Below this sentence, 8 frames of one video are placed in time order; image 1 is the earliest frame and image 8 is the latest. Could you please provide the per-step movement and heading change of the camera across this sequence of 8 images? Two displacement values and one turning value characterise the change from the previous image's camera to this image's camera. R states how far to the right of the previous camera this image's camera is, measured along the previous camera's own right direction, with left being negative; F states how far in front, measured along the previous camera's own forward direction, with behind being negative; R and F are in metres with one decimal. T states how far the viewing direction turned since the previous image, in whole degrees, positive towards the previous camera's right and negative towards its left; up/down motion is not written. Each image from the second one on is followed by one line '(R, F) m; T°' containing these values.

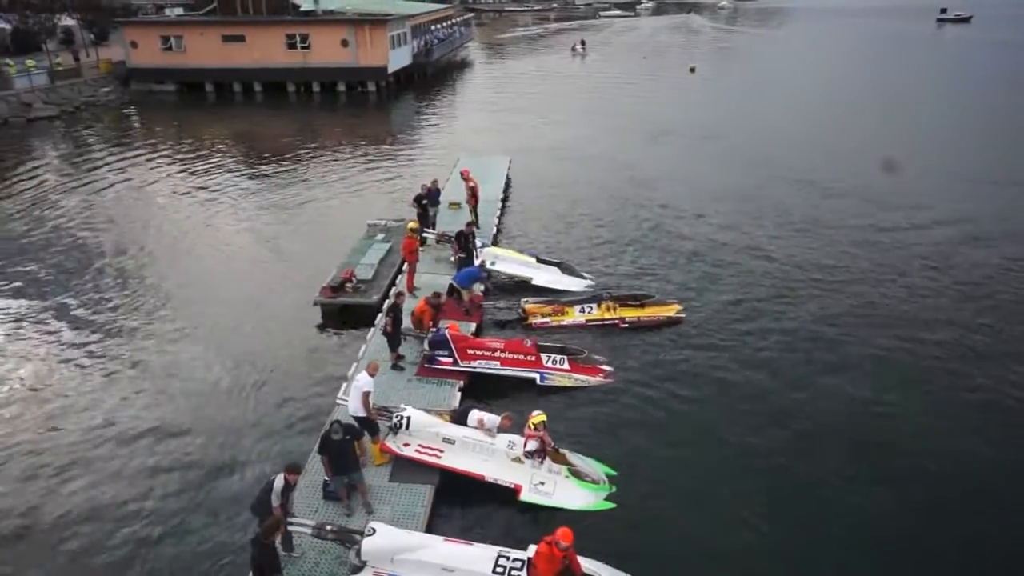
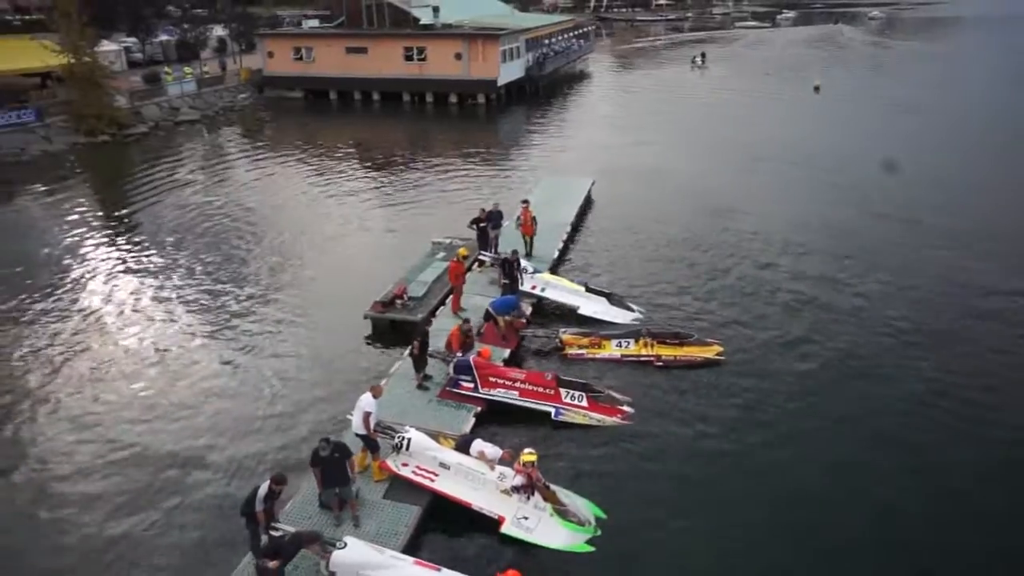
(+2.2, -0.4) m; -10°
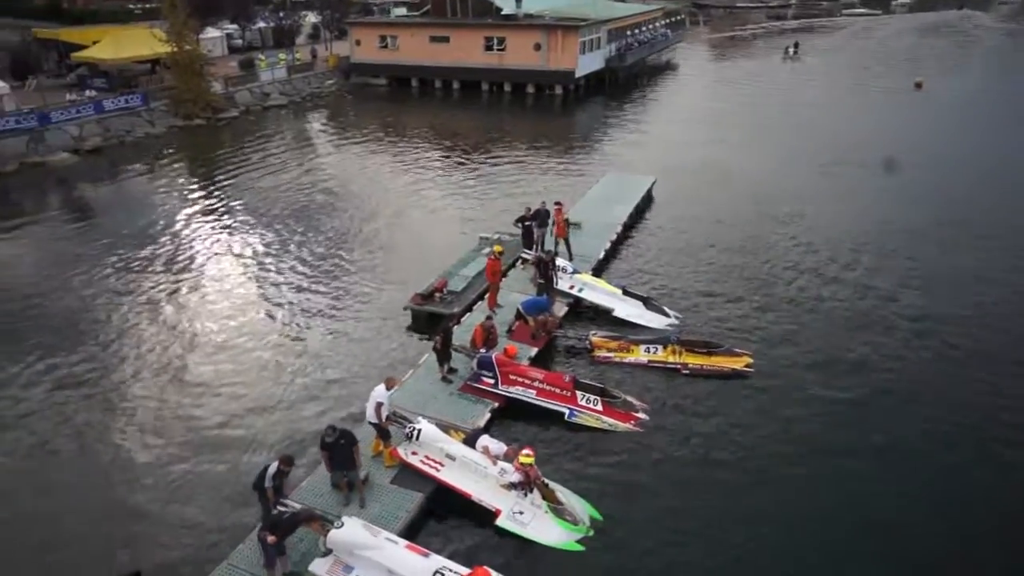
(+1.5, -0.5) m; -7°
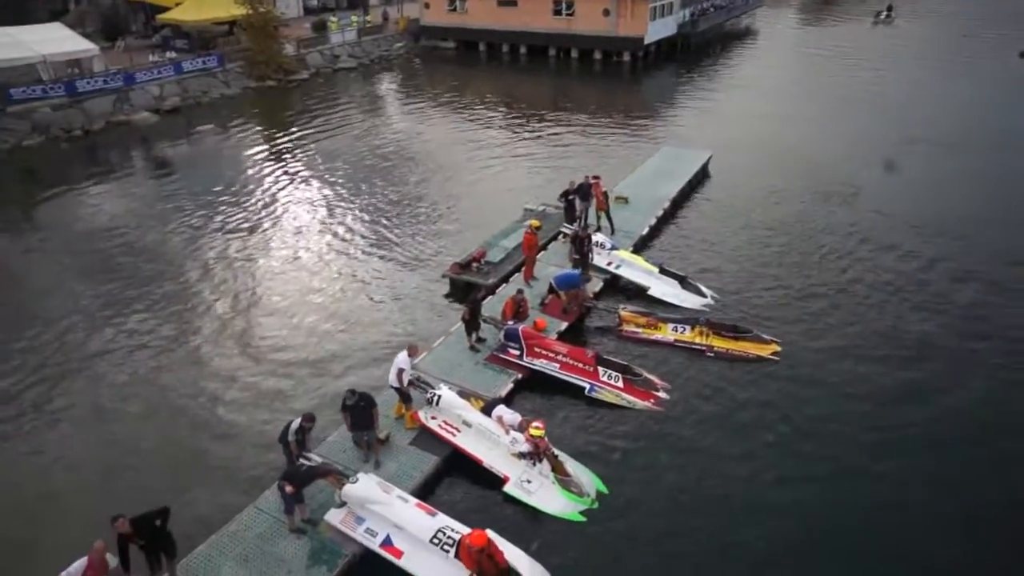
(+1.0, -0.4) m; -6°
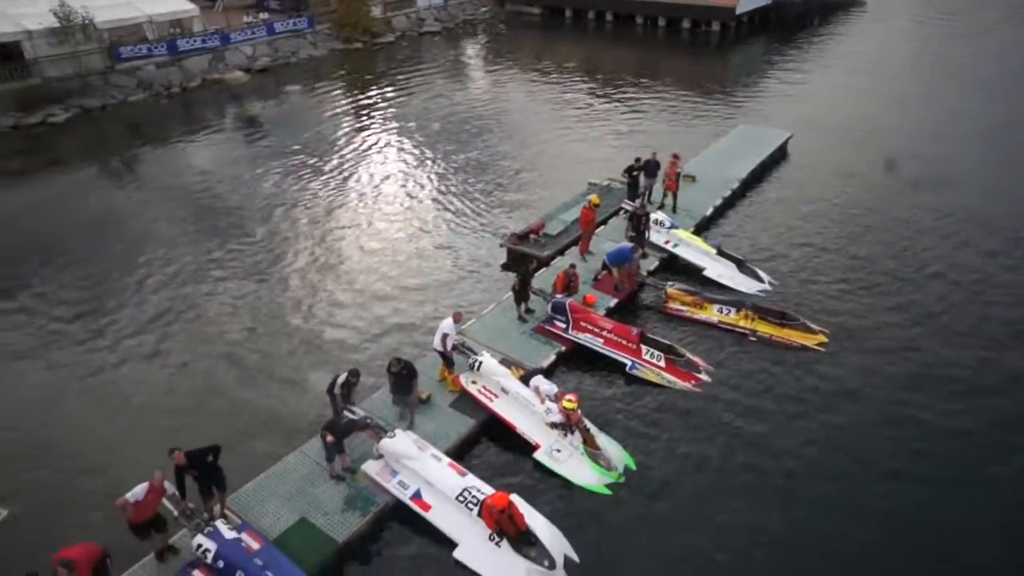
(+0.8, -0.3) m; -6°
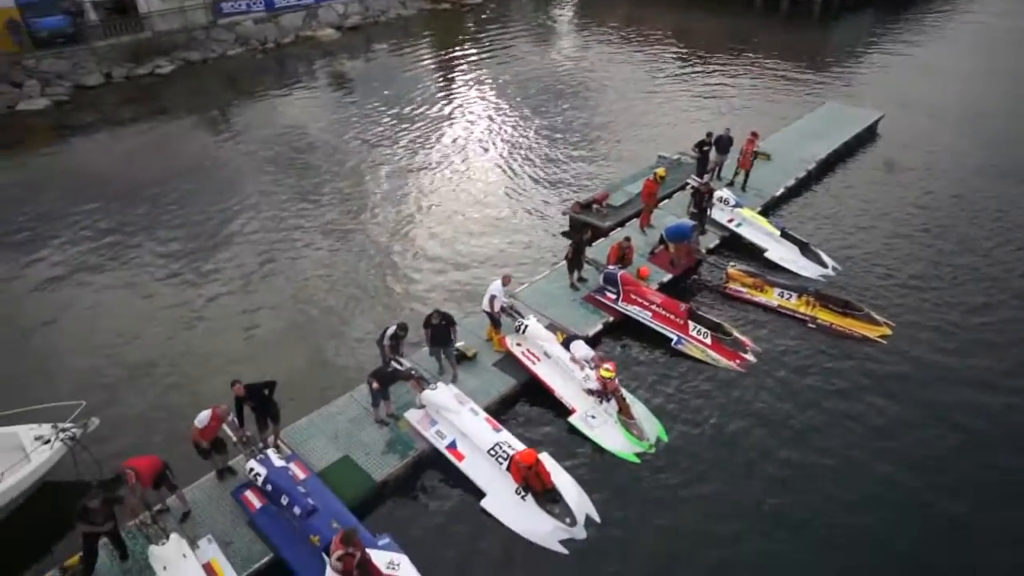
(+0.7, -0.4) m; -6°
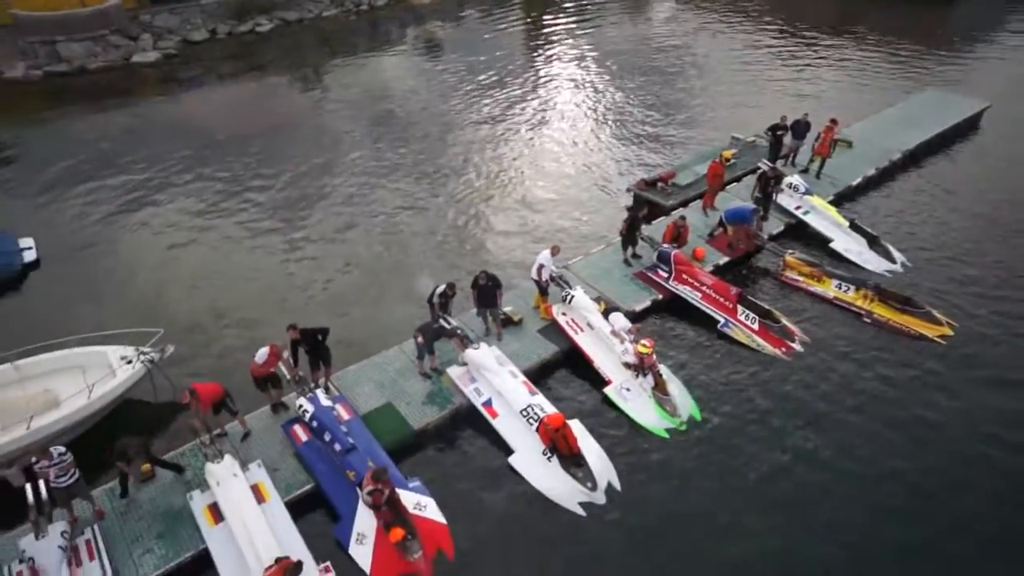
(+0.8, -0.5) m; -6°
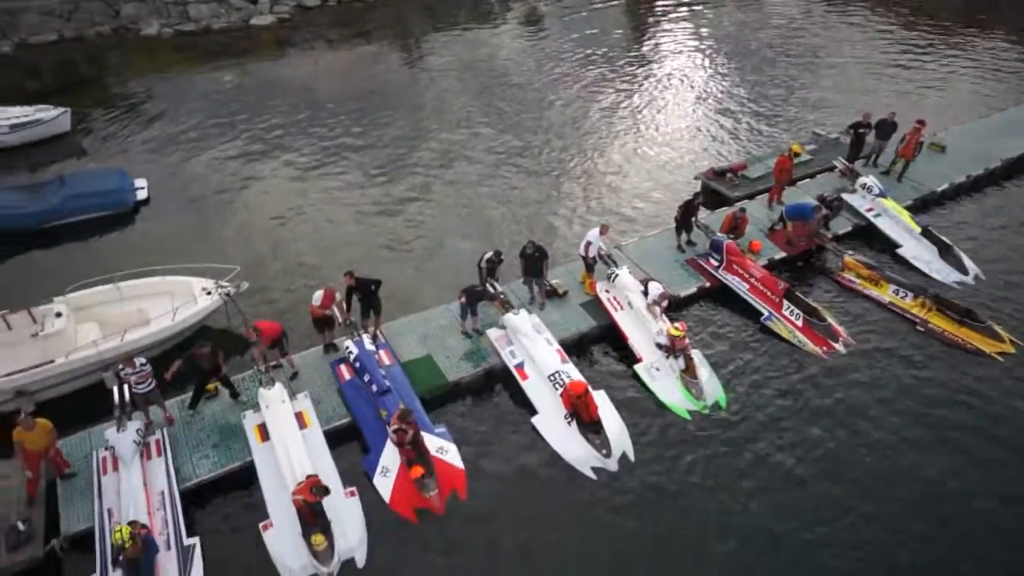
(+1.2, -0.8) m; -7°
